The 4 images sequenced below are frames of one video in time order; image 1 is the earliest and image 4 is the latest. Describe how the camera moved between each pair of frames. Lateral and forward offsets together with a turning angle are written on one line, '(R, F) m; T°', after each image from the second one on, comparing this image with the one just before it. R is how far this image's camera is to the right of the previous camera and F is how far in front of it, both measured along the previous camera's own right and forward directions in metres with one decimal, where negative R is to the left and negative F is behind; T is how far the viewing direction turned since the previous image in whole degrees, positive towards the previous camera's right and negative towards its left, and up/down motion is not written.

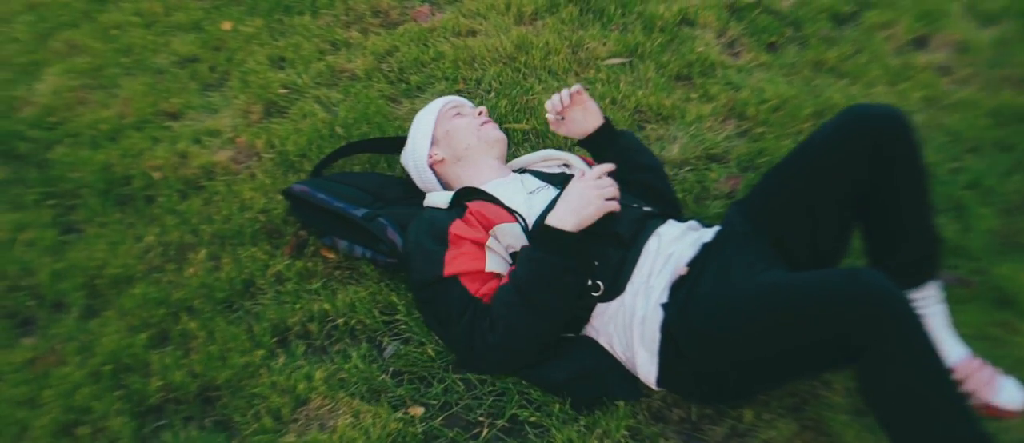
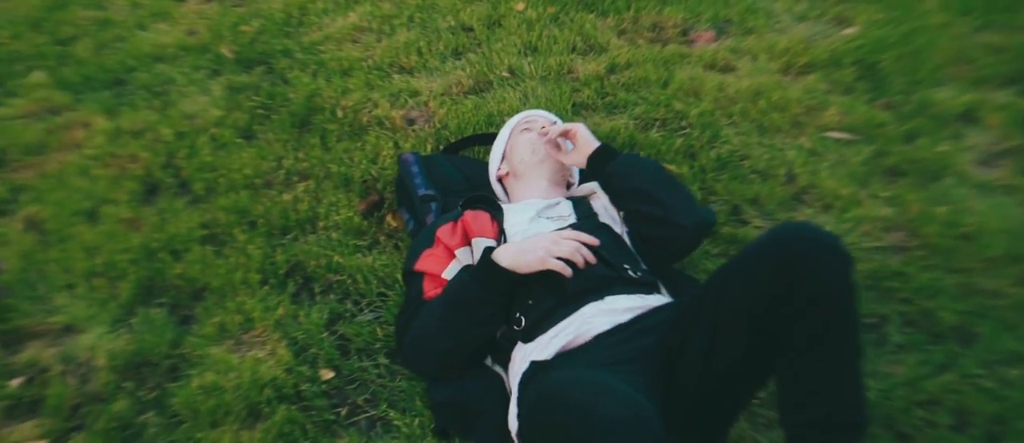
(+1.1, +0.3) m; -29°
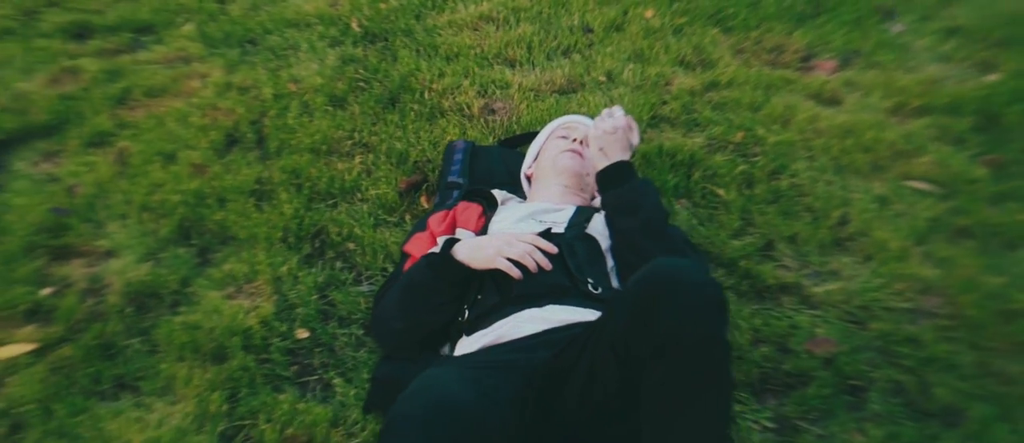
(+0.6, +0.1) m; -14°
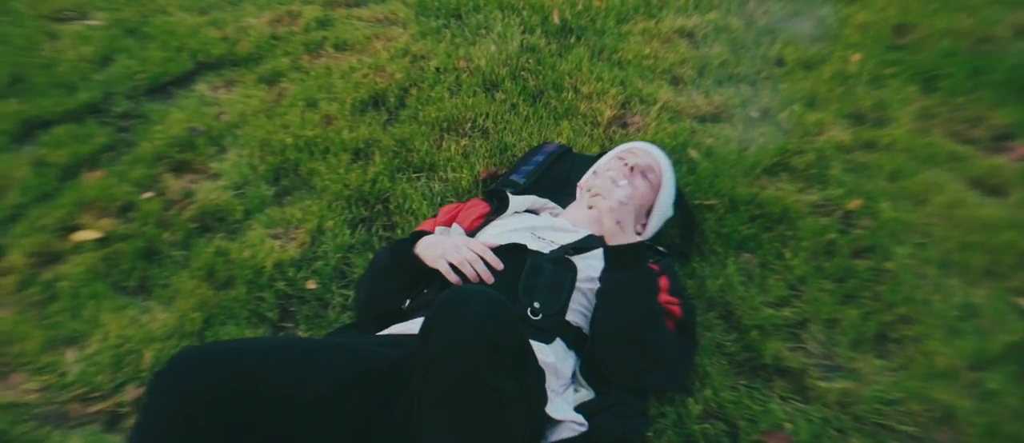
(+0.9, +0.2) m; -21°
